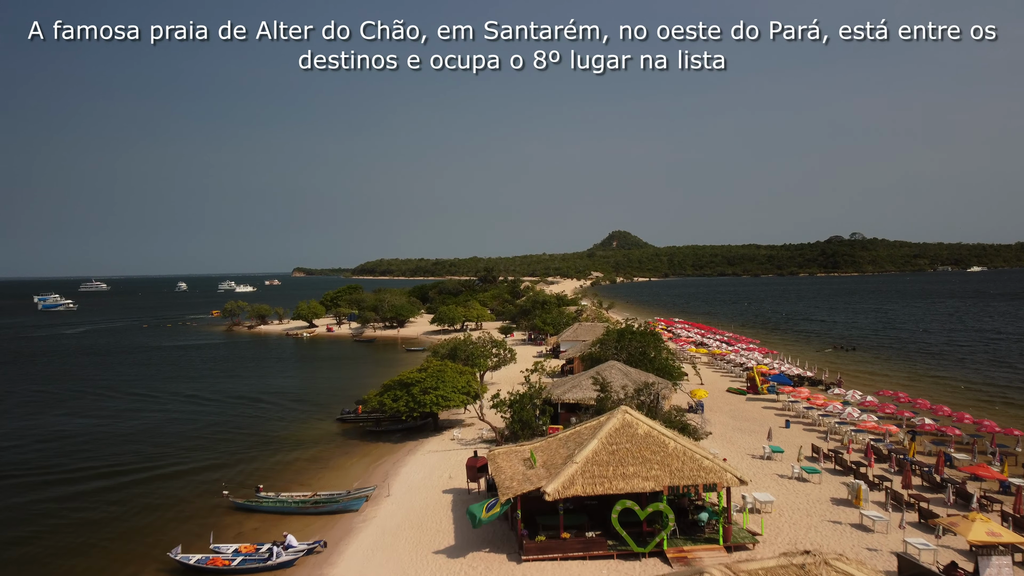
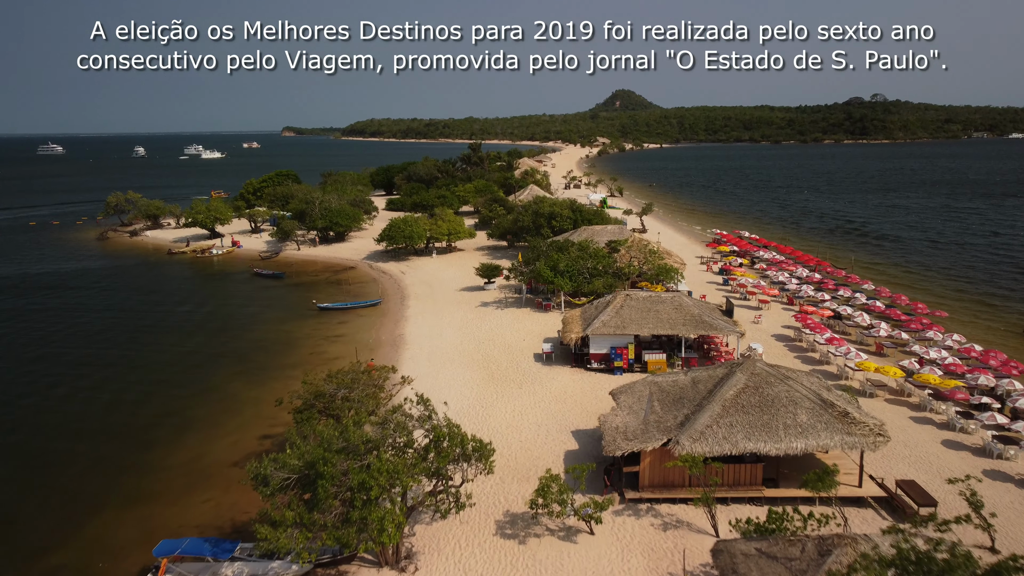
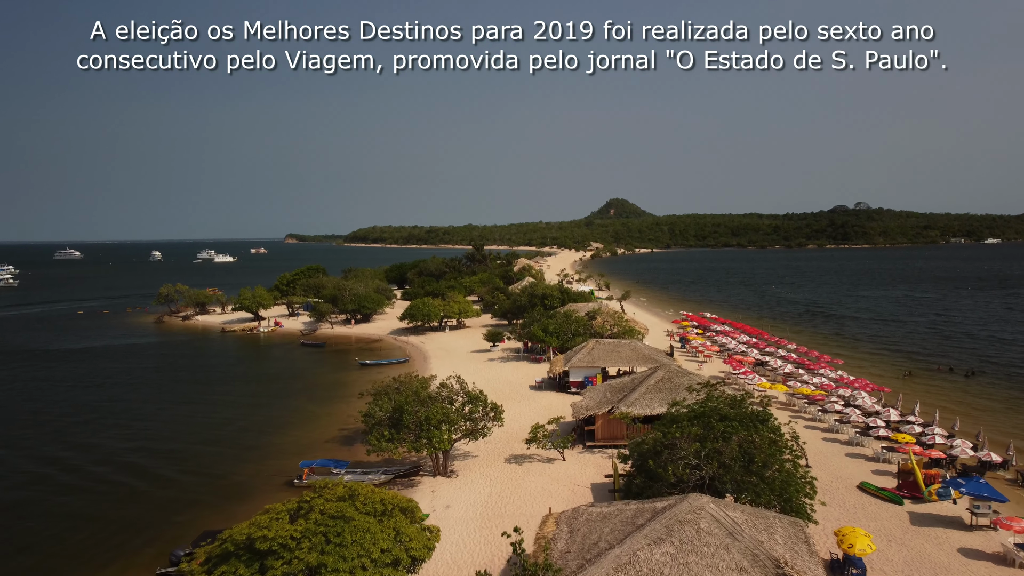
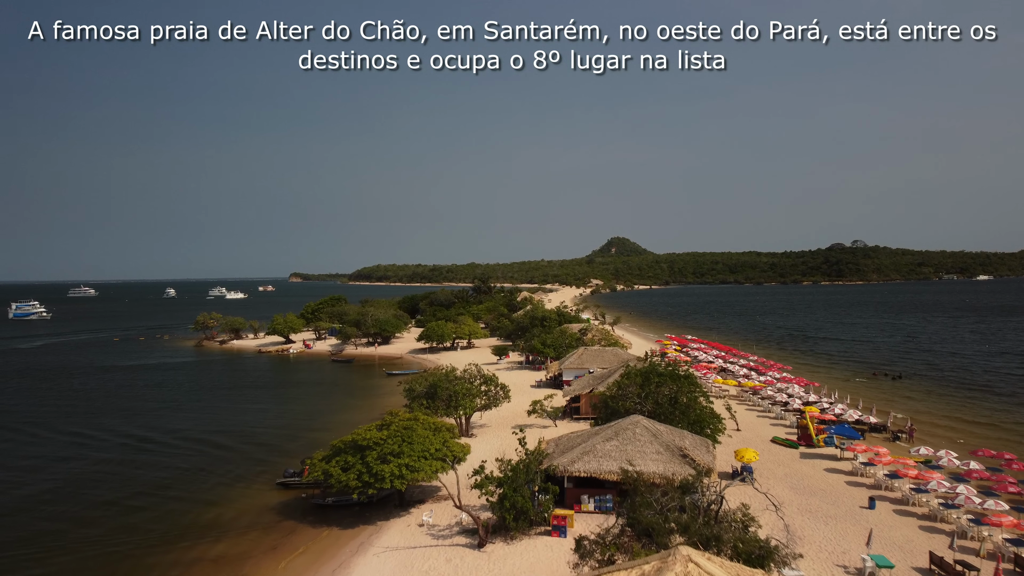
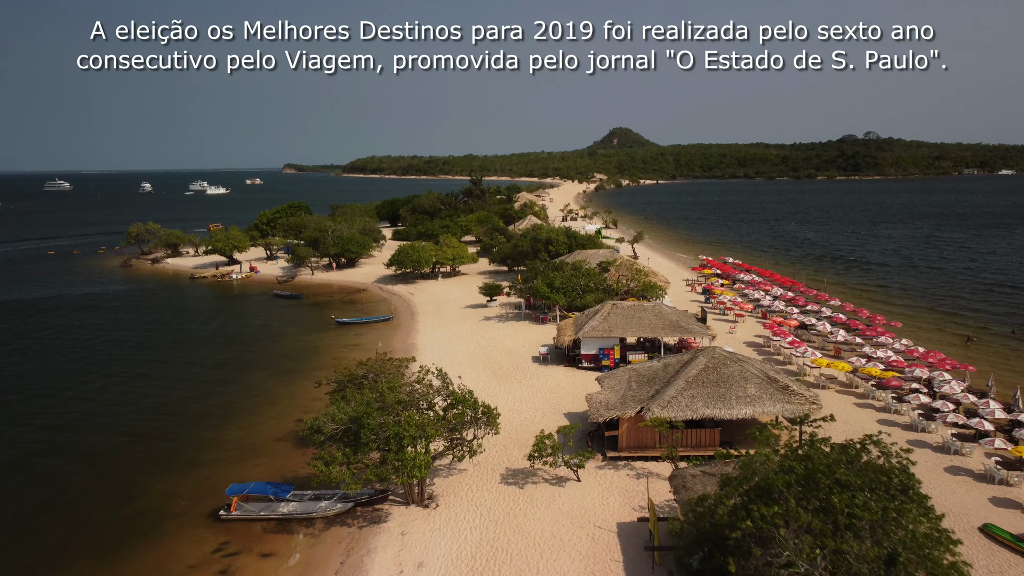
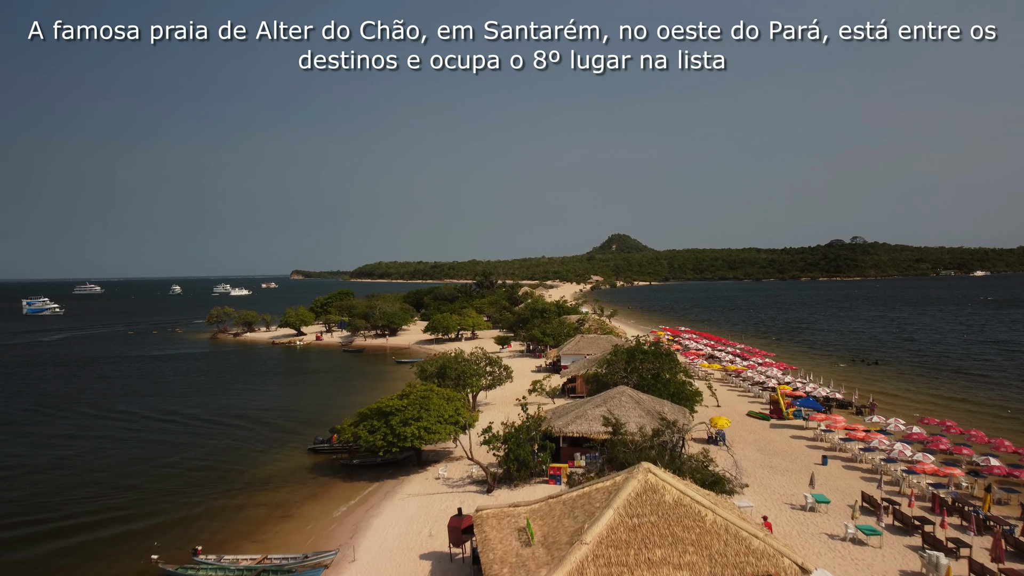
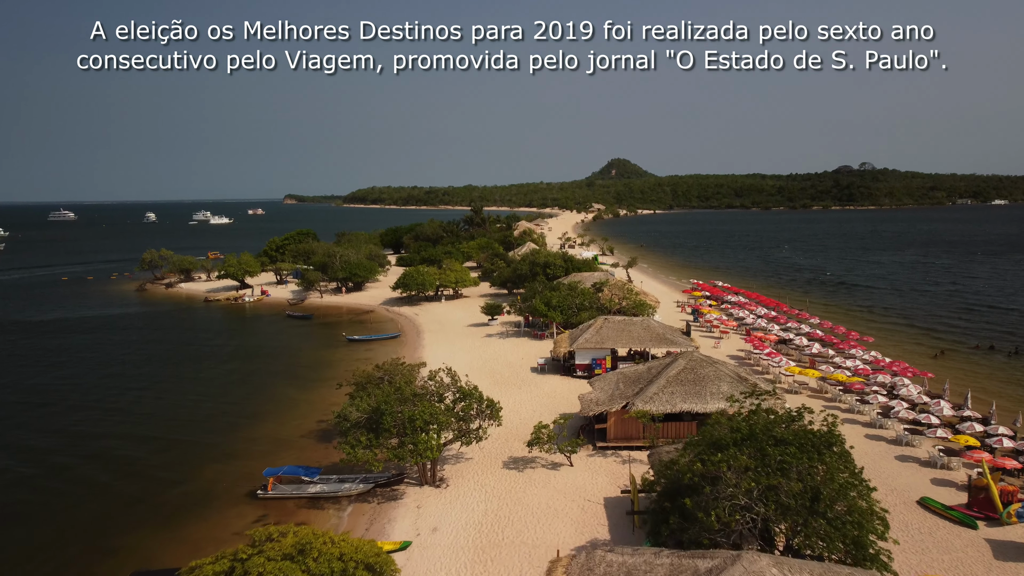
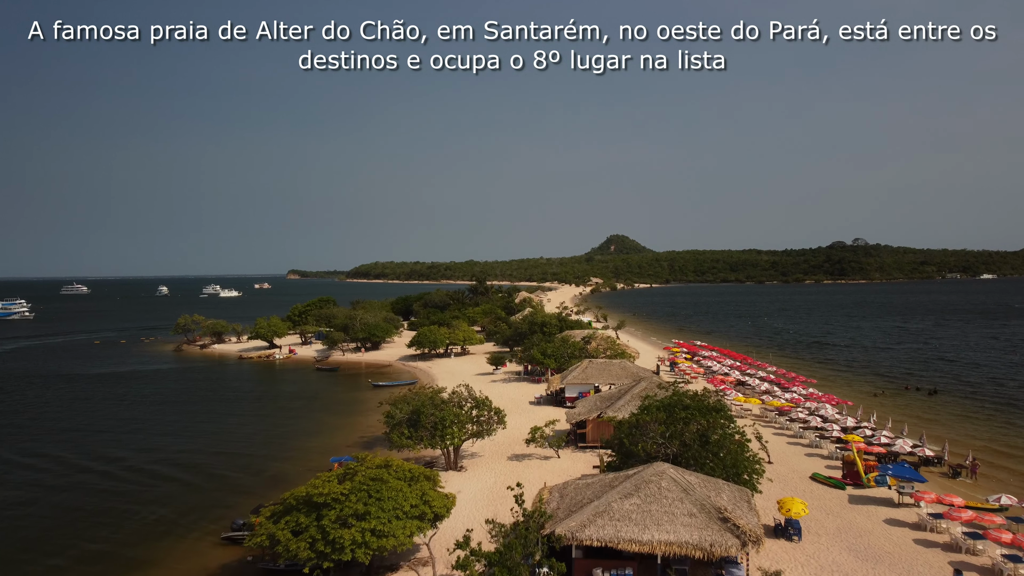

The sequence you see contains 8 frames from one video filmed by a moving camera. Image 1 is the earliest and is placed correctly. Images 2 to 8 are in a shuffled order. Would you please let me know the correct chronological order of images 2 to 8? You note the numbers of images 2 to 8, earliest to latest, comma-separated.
6, 4, 8, 3, 7, 5, 2
